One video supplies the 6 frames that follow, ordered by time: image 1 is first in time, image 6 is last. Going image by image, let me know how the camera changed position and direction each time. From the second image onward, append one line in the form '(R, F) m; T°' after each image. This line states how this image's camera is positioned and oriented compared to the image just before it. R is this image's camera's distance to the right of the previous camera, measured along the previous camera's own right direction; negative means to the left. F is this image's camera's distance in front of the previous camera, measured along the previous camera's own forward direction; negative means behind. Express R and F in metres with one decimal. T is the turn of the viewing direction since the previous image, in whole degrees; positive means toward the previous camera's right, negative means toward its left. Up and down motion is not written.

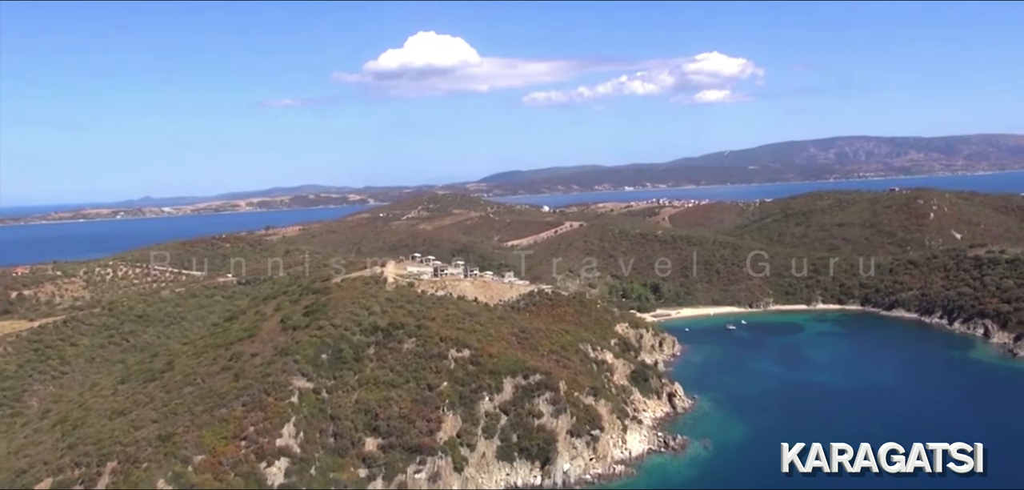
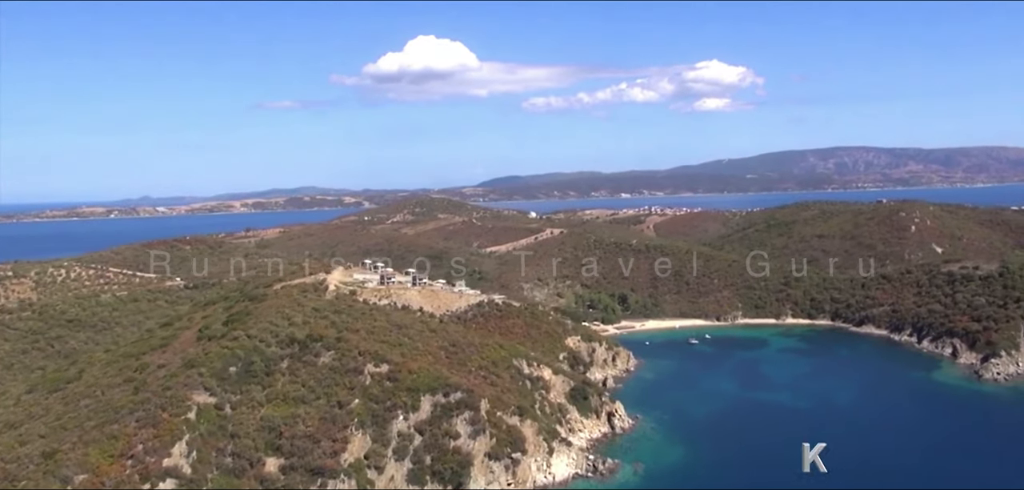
(+5.1, +3.0) m; 0°
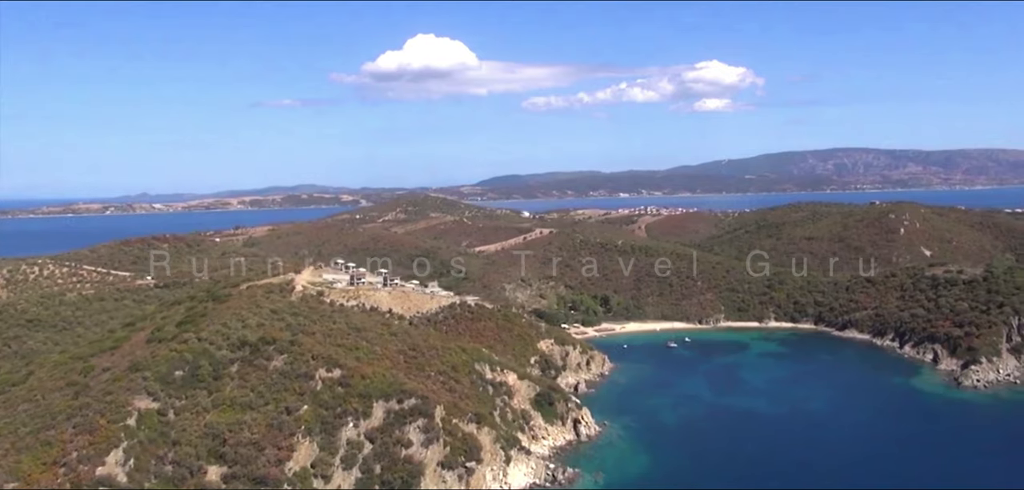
(+2.7, +1.7) m; 0°
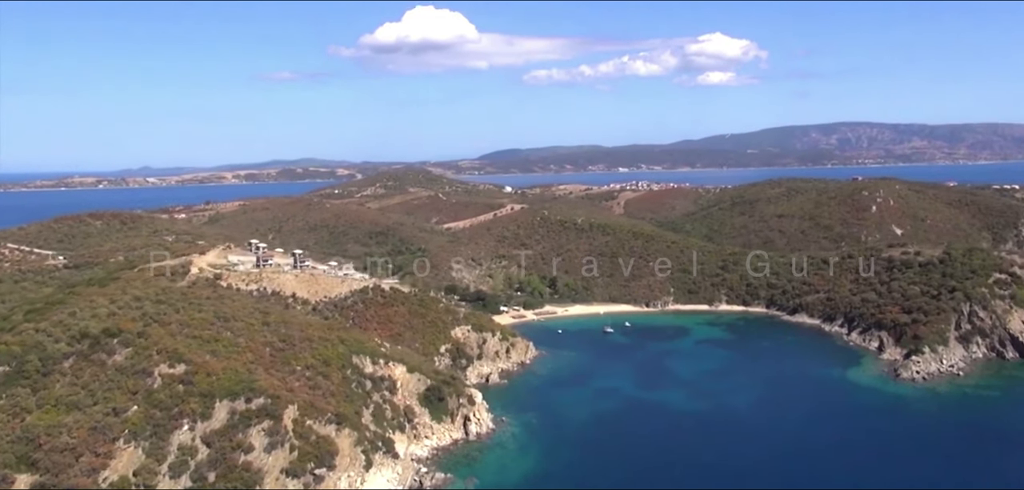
(+8.2, +5.2) m; 0°
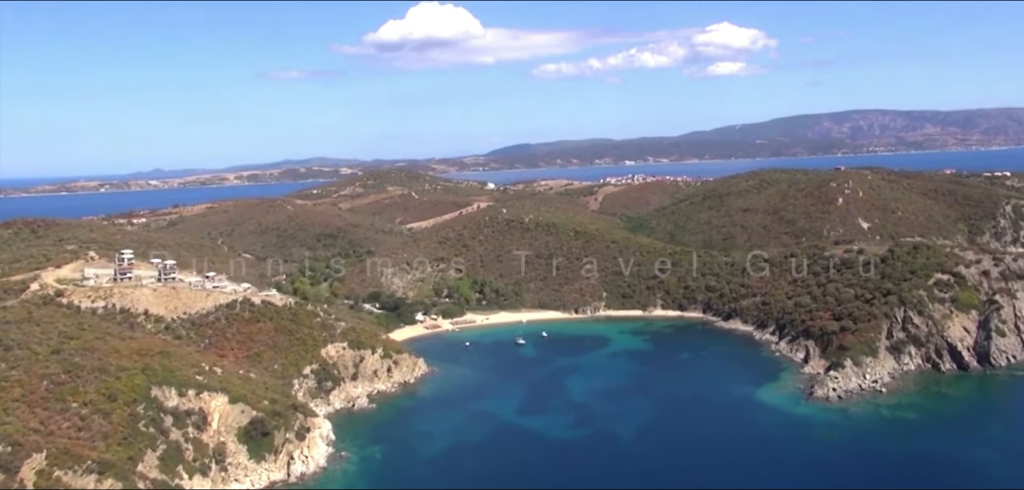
(+11.3, +7.4) m; -1°
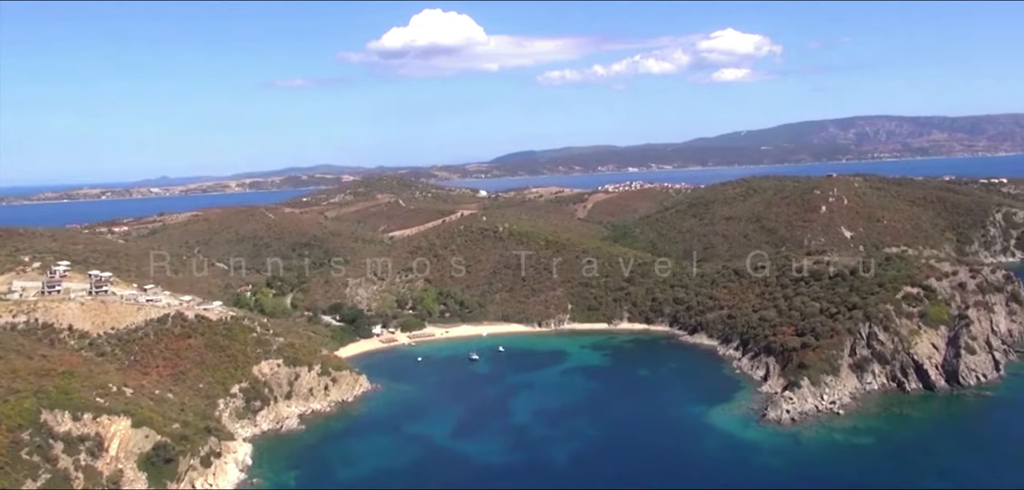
(+5.0, +3.2) m; -1°
